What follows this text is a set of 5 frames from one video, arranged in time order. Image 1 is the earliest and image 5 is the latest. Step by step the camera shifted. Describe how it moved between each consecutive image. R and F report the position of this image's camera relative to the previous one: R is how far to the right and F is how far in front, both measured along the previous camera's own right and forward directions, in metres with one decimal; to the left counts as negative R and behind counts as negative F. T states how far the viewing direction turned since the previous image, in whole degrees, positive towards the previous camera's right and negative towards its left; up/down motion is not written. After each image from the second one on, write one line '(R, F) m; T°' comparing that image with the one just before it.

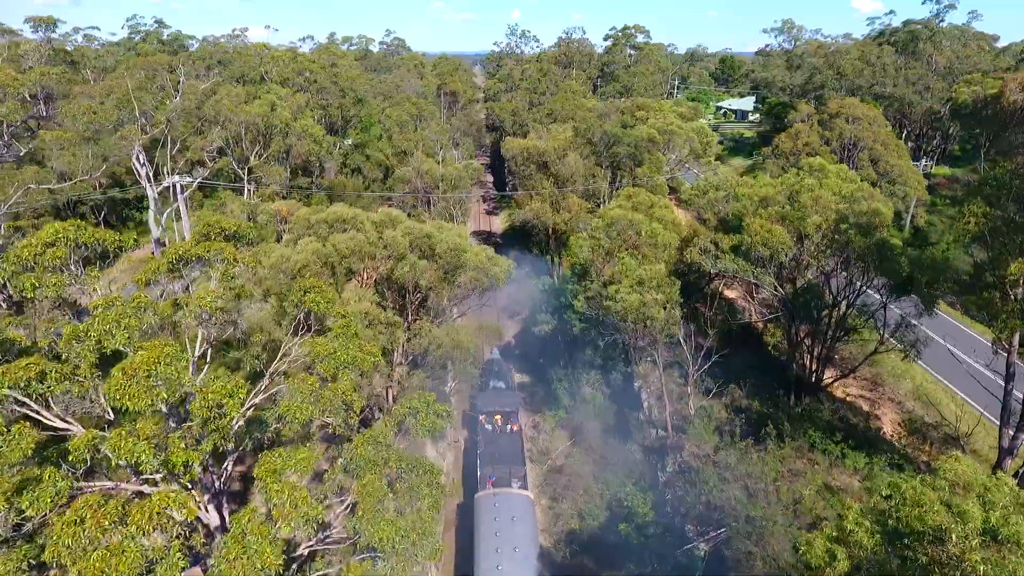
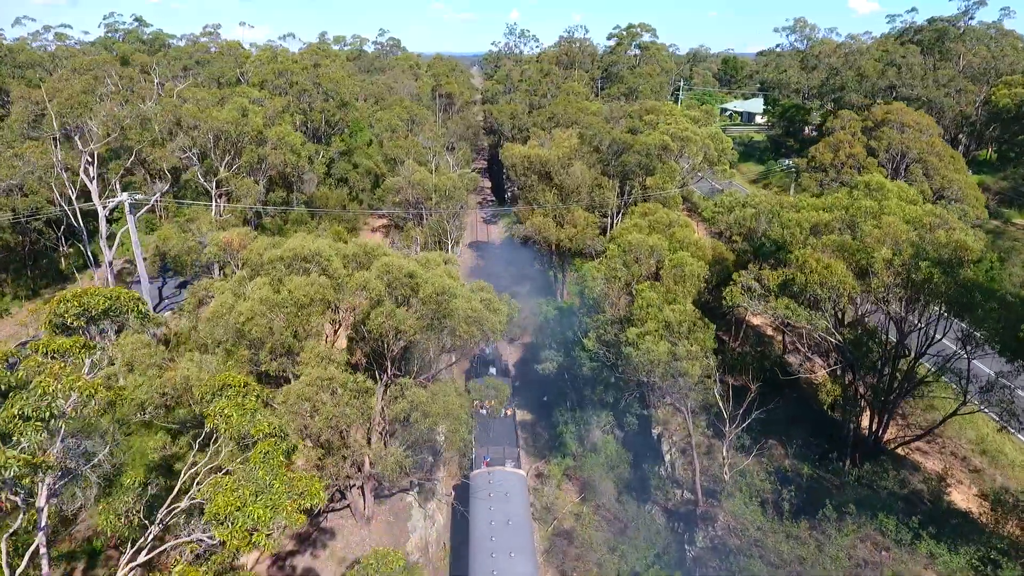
(-0.1, +3.4) m; 0°
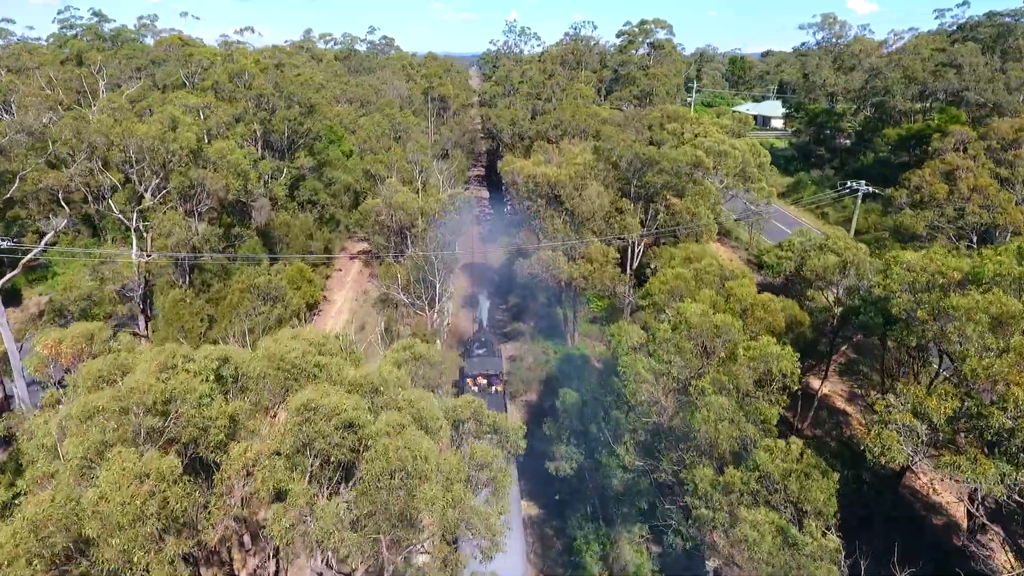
(-0.1, +6.2) m; 0°
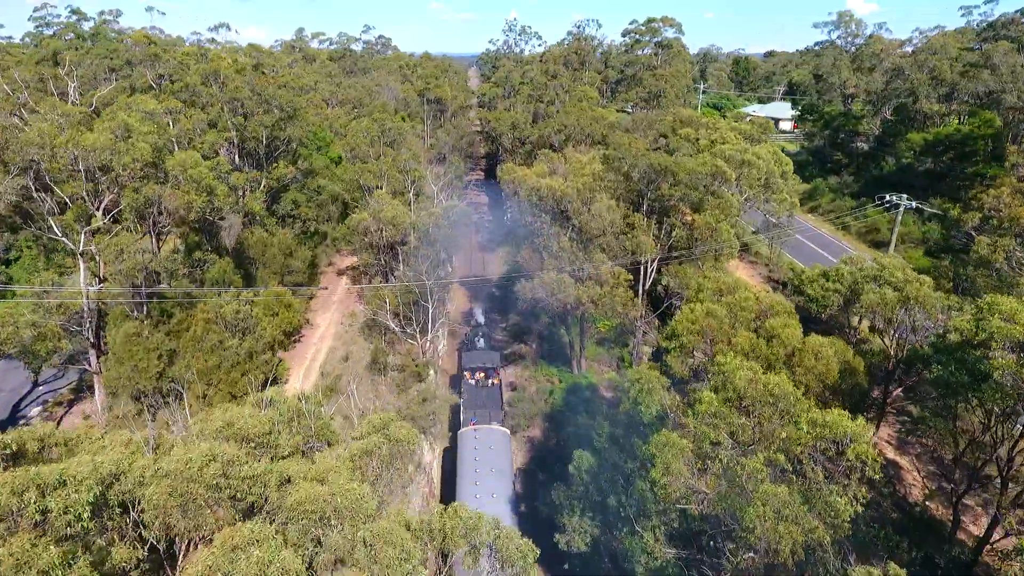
(-0.1, +2.9) m; 0°
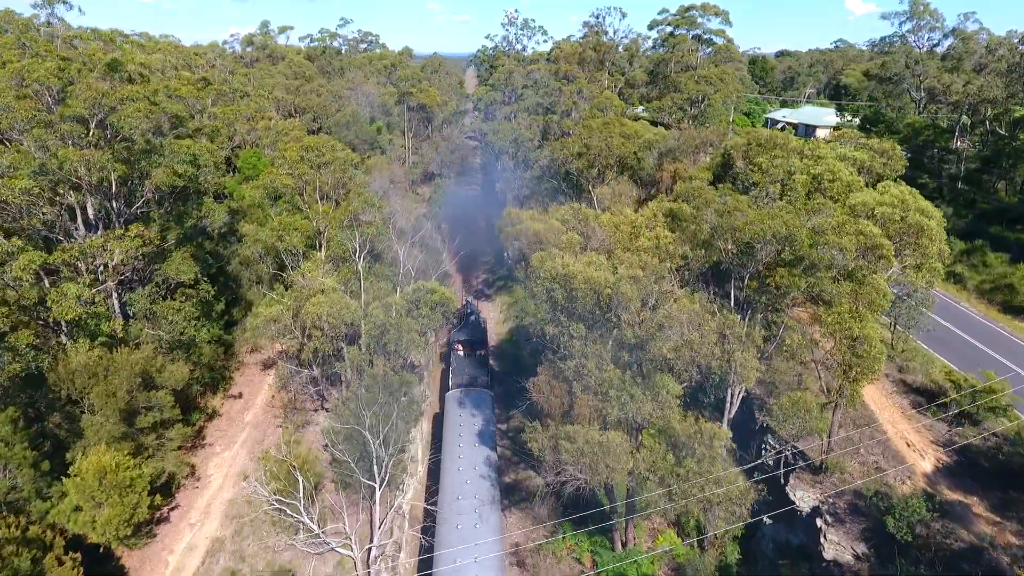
(-0.2, +11.0) m; 0°
